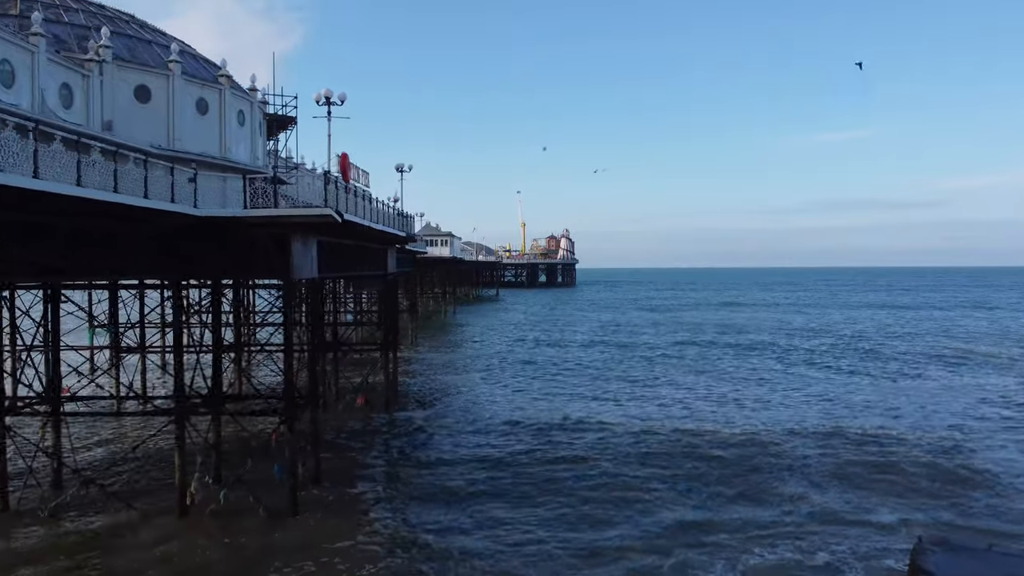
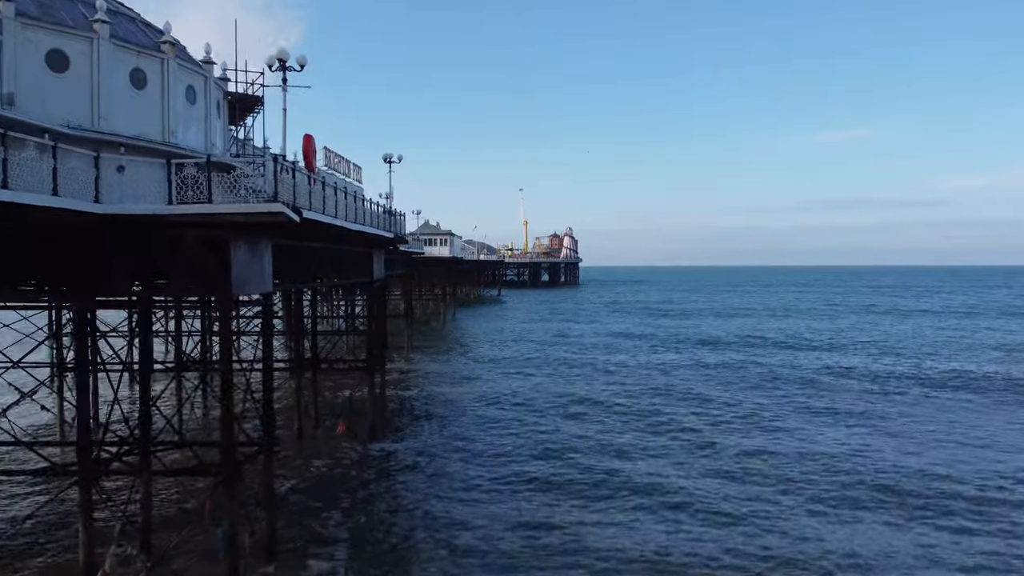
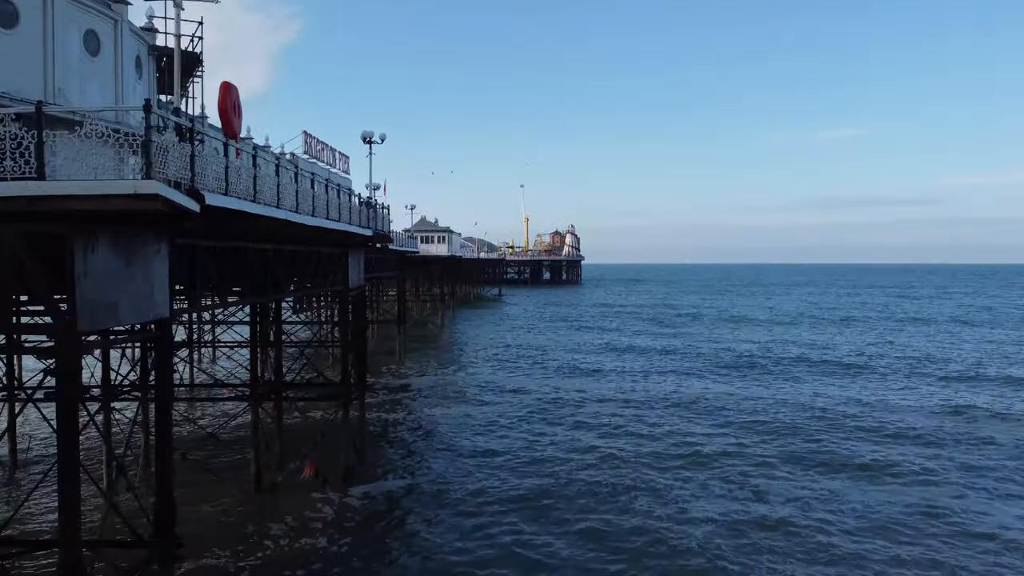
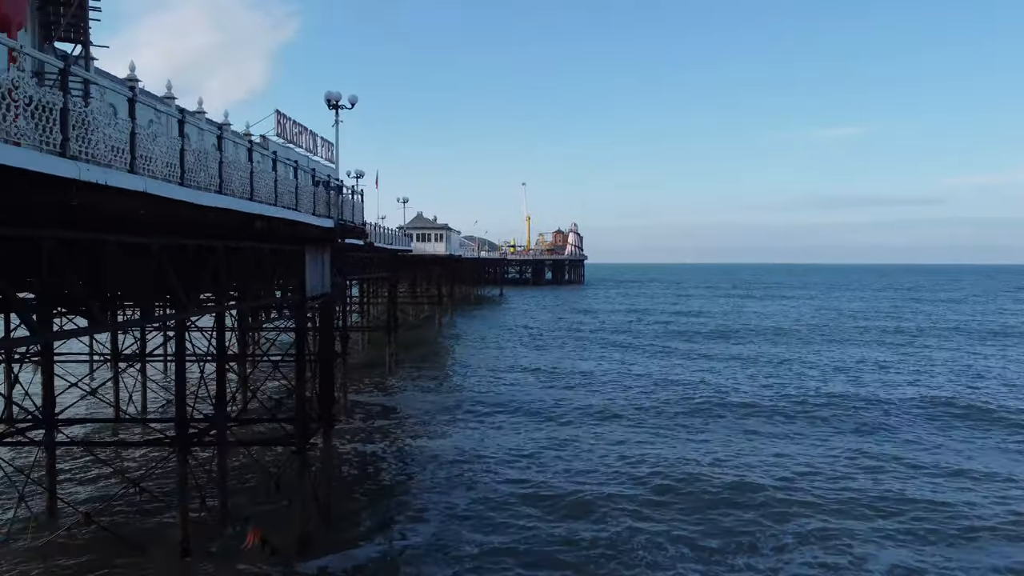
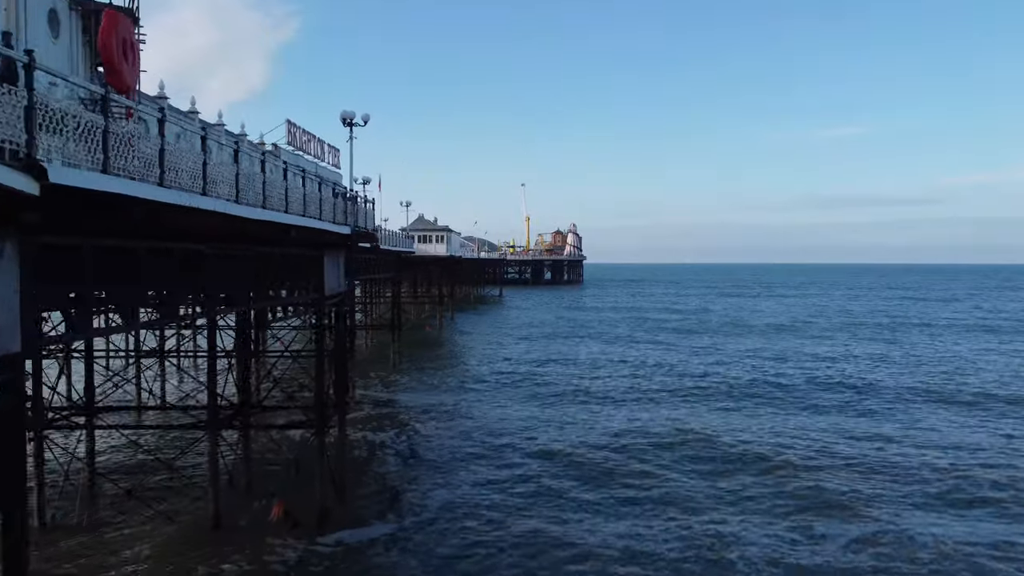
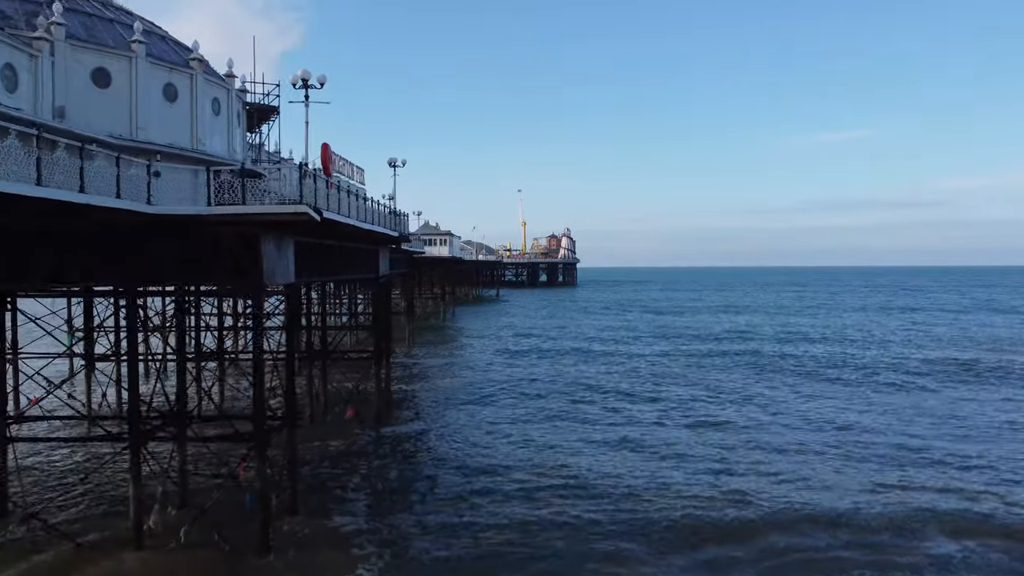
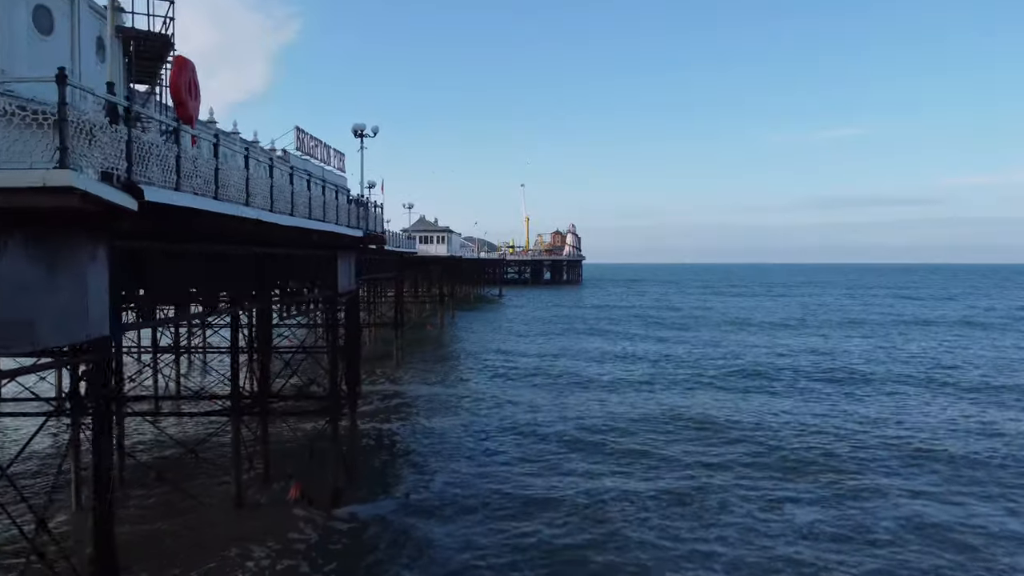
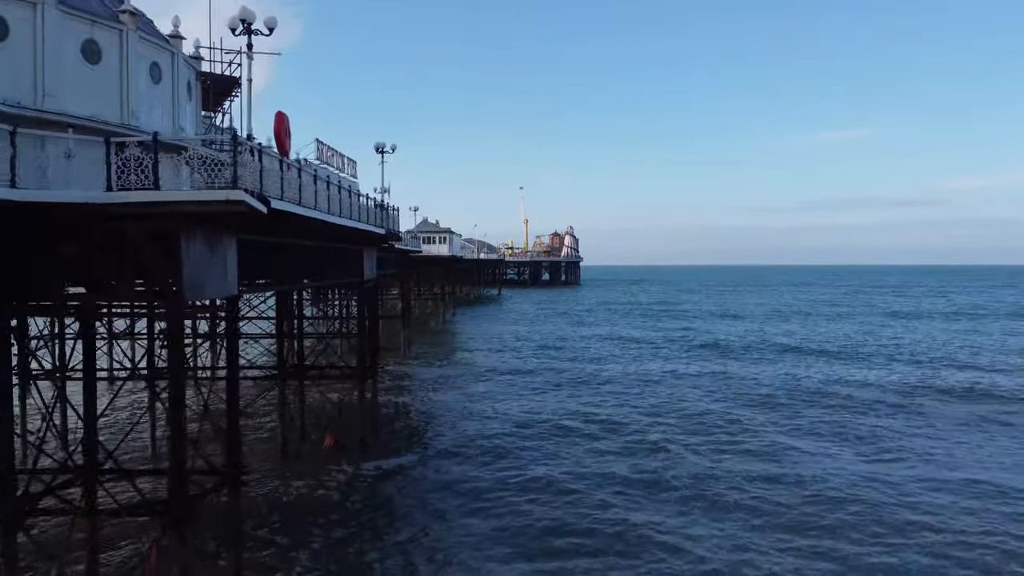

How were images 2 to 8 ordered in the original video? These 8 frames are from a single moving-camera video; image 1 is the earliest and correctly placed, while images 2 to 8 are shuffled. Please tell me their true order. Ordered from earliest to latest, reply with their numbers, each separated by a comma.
6, 2, 8, 3, 7, 5, 4
